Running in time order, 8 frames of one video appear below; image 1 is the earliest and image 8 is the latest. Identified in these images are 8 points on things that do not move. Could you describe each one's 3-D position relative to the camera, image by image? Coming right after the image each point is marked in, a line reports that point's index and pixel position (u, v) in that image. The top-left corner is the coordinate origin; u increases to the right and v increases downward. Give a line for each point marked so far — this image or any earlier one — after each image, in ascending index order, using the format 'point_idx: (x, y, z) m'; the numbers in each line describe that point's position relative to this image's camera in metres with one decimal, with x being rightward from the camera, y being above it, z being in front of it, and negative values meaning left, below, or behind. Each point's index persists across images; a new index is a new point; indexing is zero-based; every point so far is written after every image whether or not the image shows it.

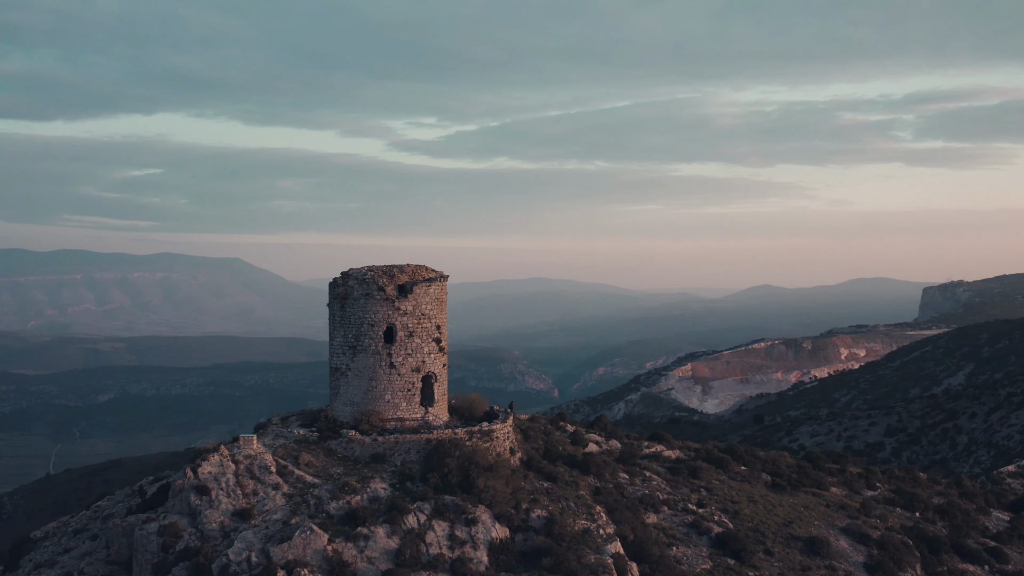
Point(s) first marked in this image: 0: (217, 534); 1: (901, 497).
0: (-2.3, -1.9, +11.1) m
1: (+4.3, -2.3, +15.9) m
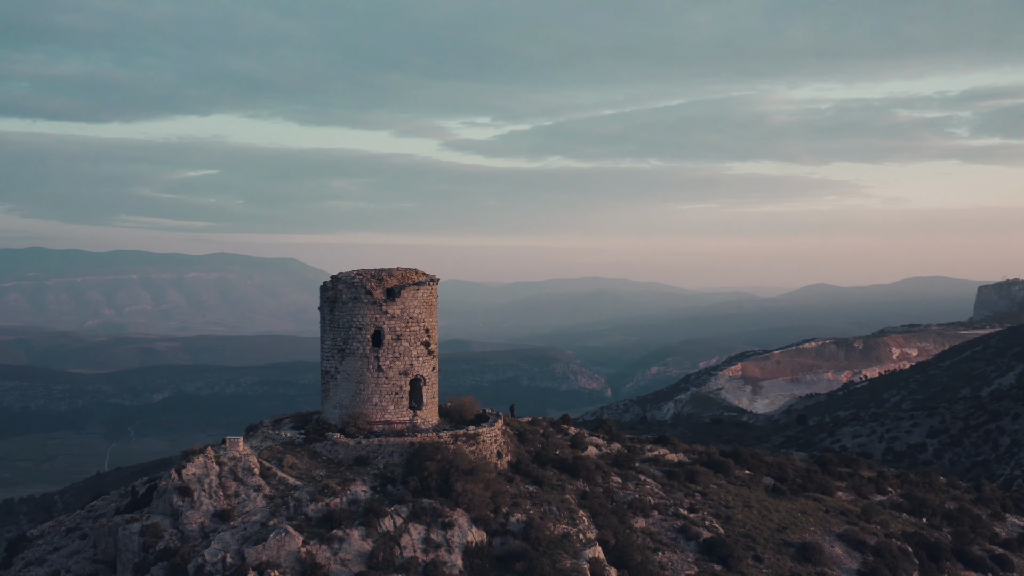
0: (-2.5, -1.9, +11.3) m
1: (+4.3, -2.4, +15.7) m
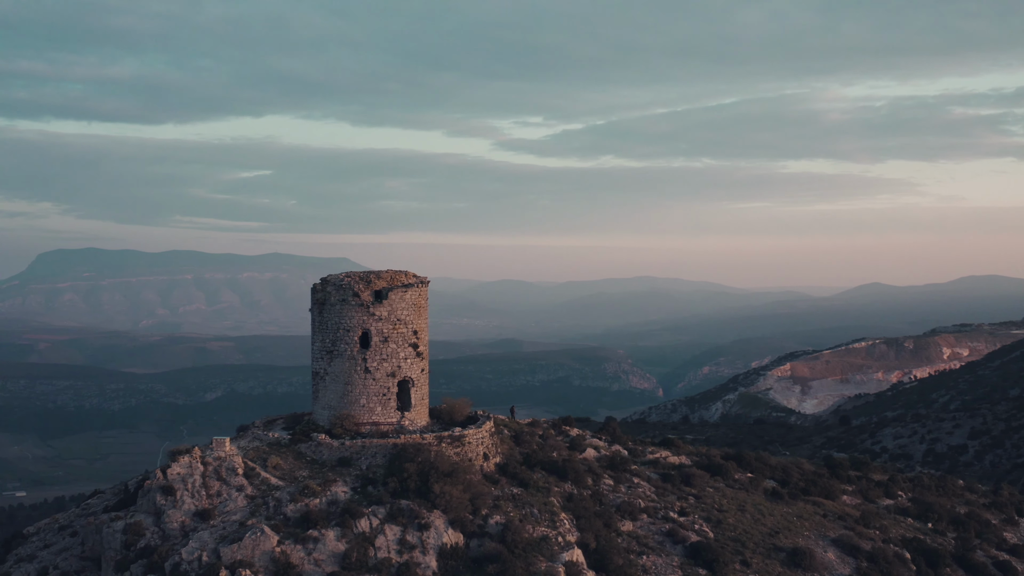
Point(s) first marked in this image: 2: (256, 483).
0: (-2.7, -1.9, +11.4) m
1: (+4.4, -2.4, +15.5) m
2: (-2.1, -1.6, +12.0) m
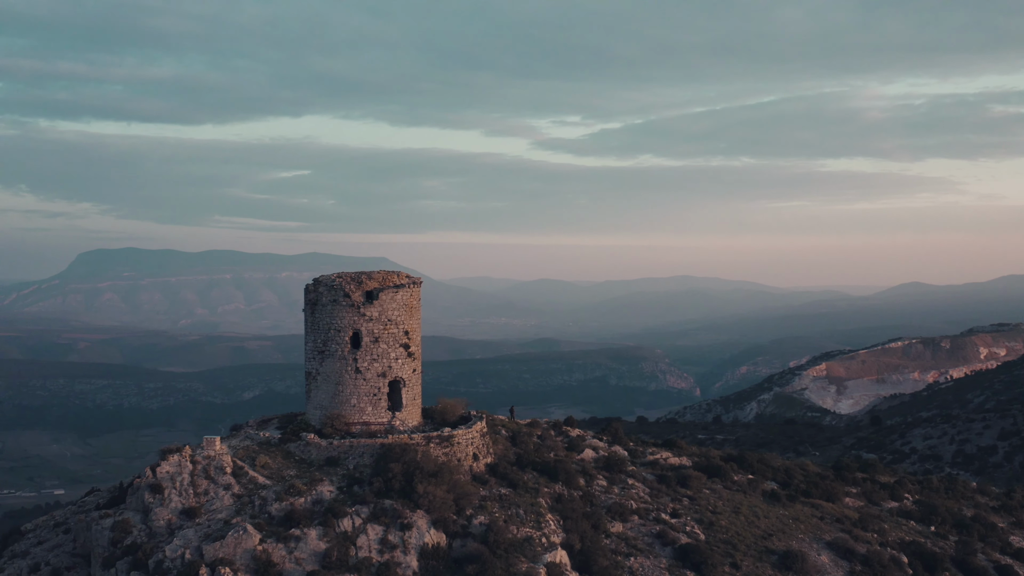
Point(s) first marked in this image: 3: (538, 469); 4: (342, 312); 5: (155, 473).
0: (-2.8, -1.9, +11.6) m
1: (+4.4, -2.4, +15.4) m
2: (-2.3, -1.6, +12.1) m
3: (+0.2, -1.7, +13.4) m
4: (-1.5, -0.2, +12.9) m
5: (-3.0, -1.6, +12.1) m
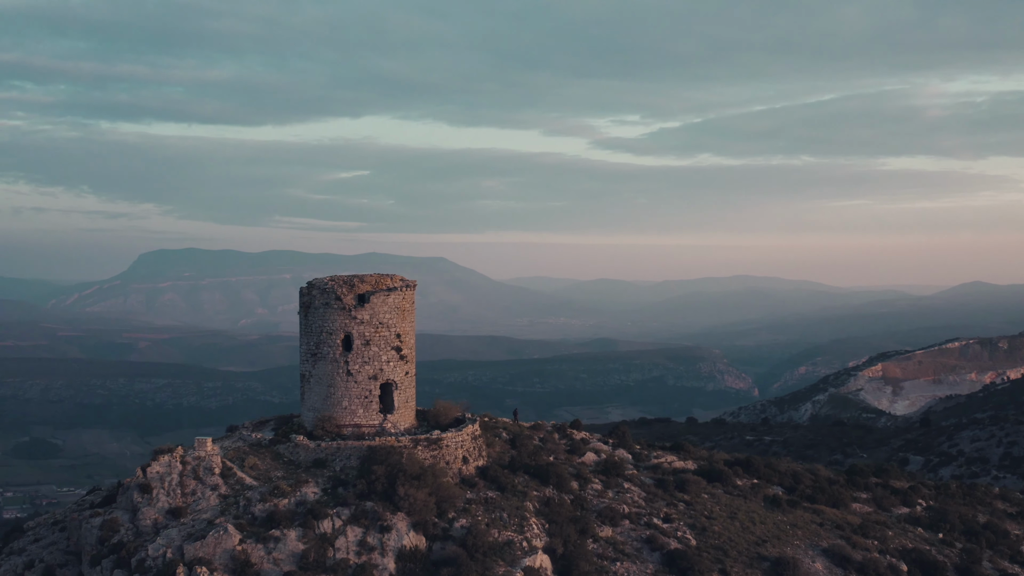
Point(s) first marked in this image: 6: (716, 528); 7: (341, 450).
0: (-3.0, -2.0, +11.7) m
1: (+4.4, -2.4, +15.2) m
2: (-2.4, -1.7, +12.3) m
3: (+0.2, -1.7, +13.4) m
4: (-1.6, -0.2, +13.0) m
5: (-3.1, -1.6, +12.3) m
6: (+1.9, -2.2, +13.3) m
7: (-1.5, -1.4, +12.6) m
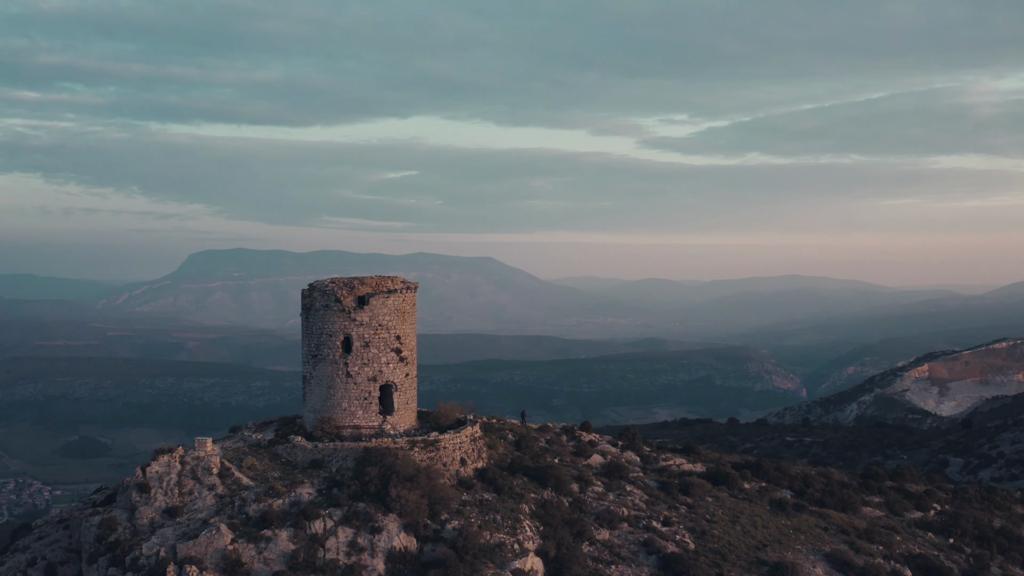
0: (-3.0, -2.0, +11.9) m
1: (+4.5, -2.4, +15.0) m
2: (-2.4, -1.7, +12.4) m
3: (+0.2, -1.7, +13.4) m
4: (-1.6, -0.3, +13.1) m
5: (-3.2, -1.6, +12.5) m
6: (+1.9, -2.2, +13.2) m
7: (-1.5, -1.4, +12.6) m
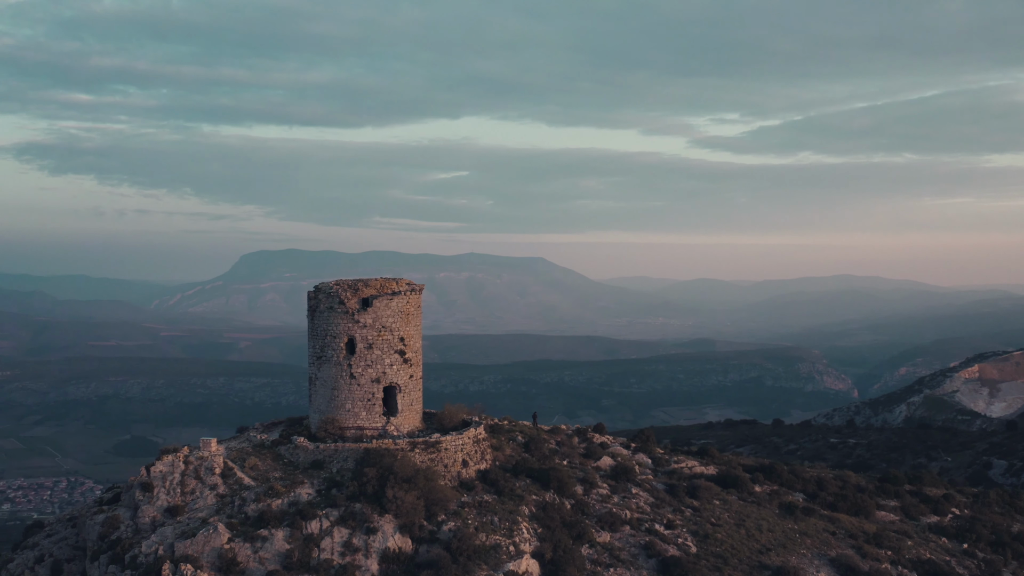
0: (-3.1, -2.0, +12.1) m
1: (+4.6, -2.5, +14.8) m
2: (-2.5, -1.7, +12.5) m
3: (+0.2, -1.8, +13.4) m
4: (-1.6, -0.3, +13.2) m
5: (-3.2, -1.6, +12.7) m
6: (+1.9, -2.2, +13.1) m
7: (-1.5, -1.4, +12.7) m
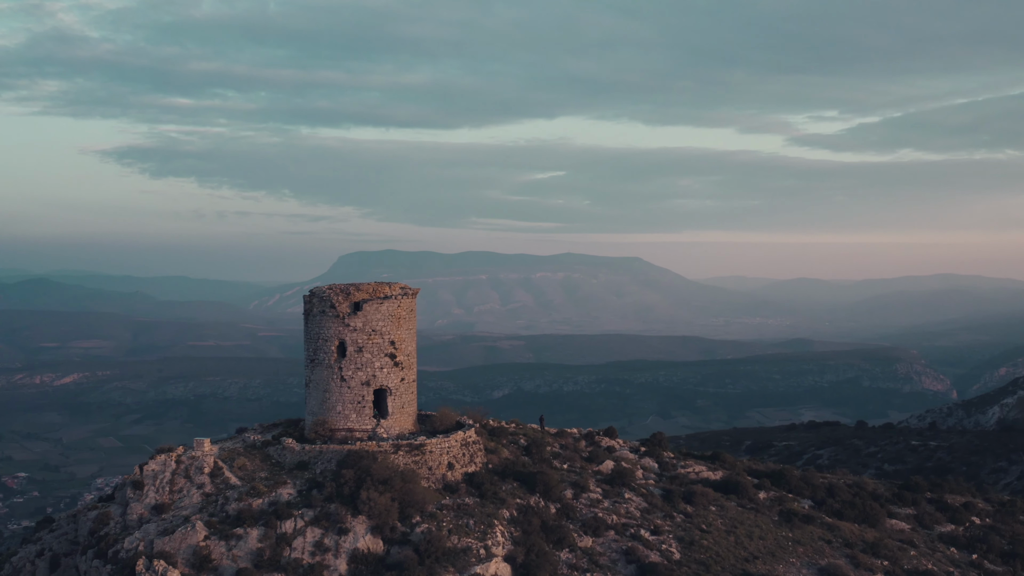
0: (-3.3, -2.1, +12.4) m
1: (+4.6, -2.5, +14.4) m
2: (-2.6, -1.7, +12.8) m
3: (+0.1, -1.8, +13.5) m
4: (-1.7, -0.3, +13.4) m
5: (-3.3, -1.7, +13.0) m
6: (+1.8, -2.3, +13.0) m
7: (-1.7, -1.5, +12.9) m
